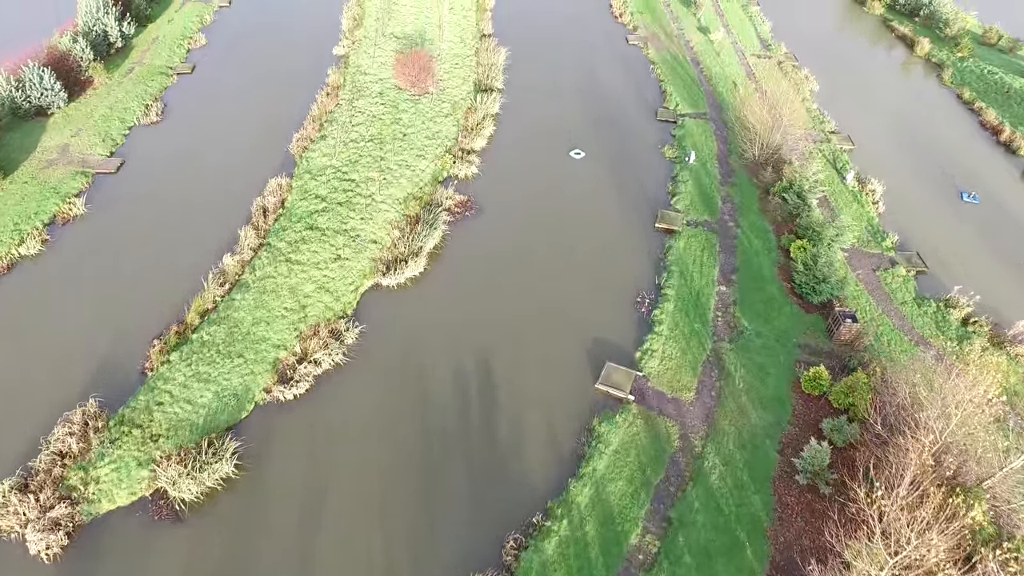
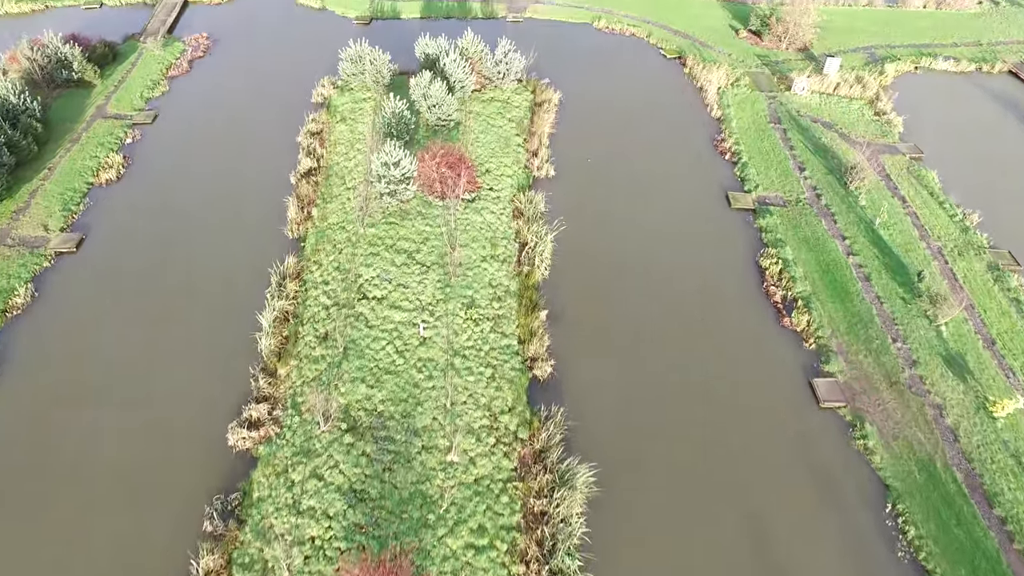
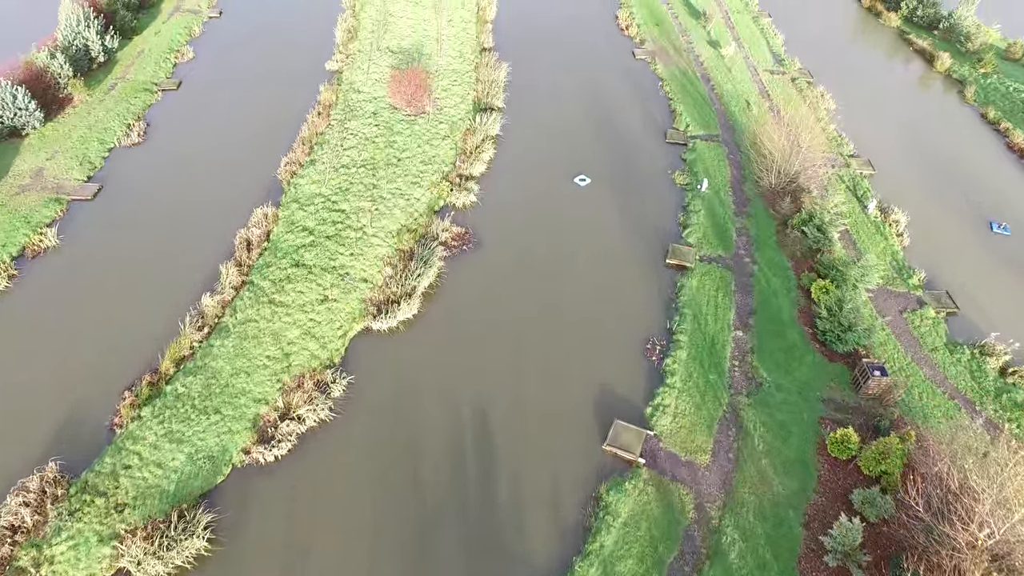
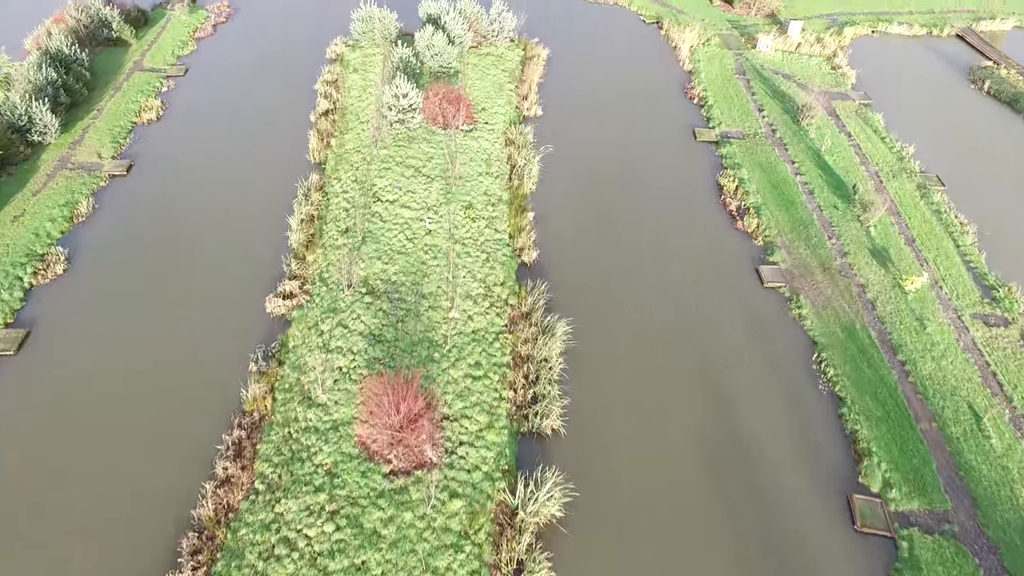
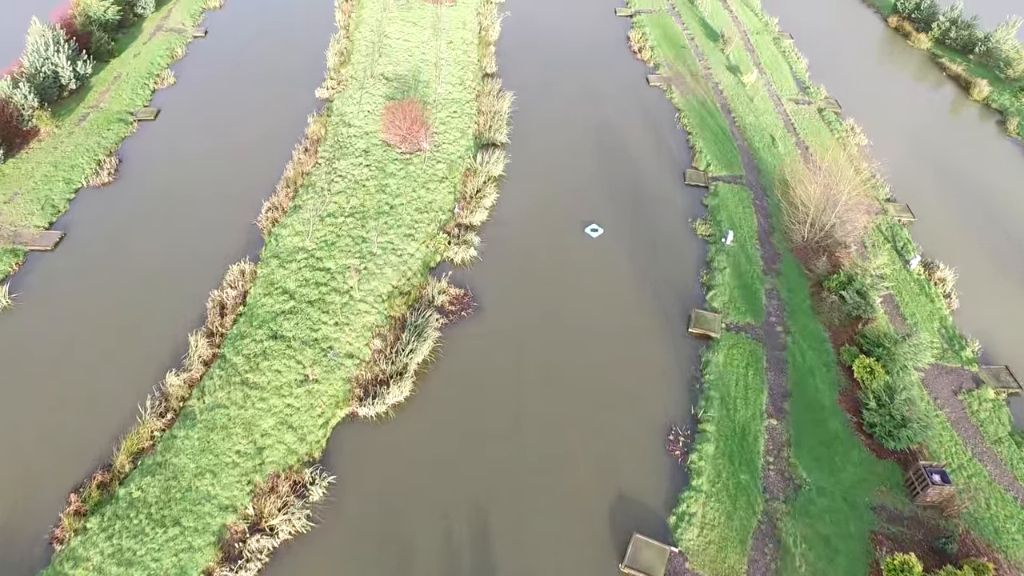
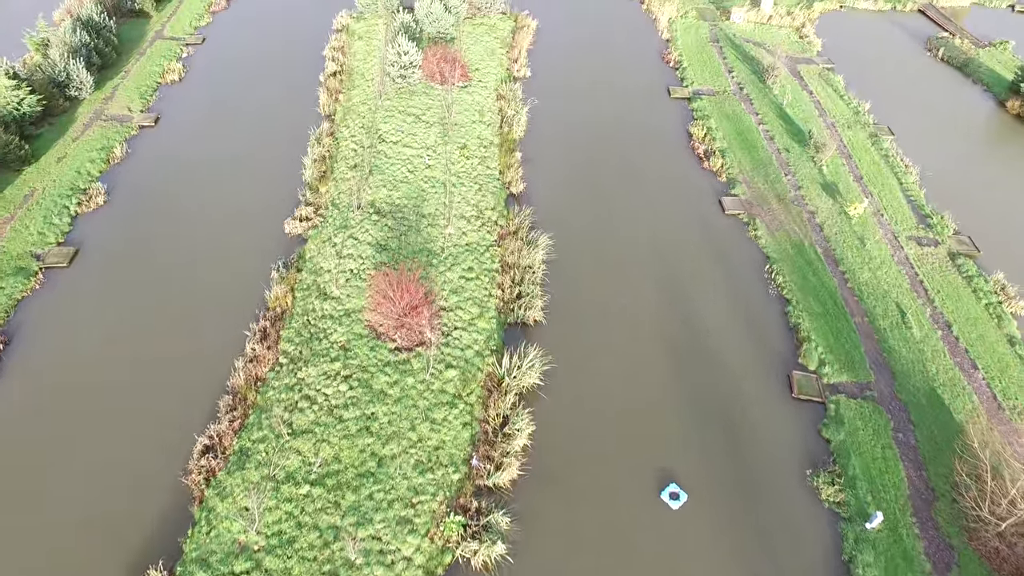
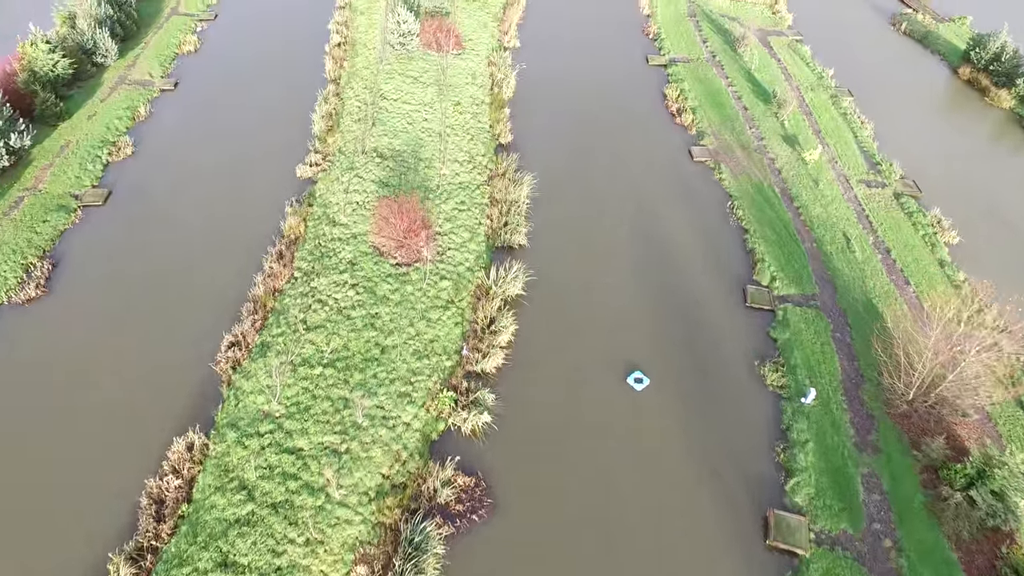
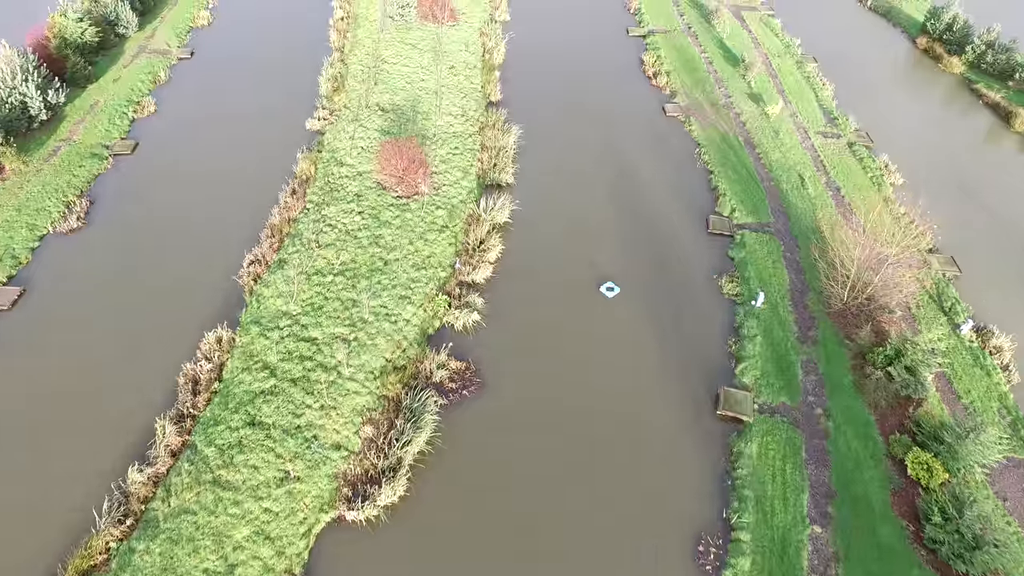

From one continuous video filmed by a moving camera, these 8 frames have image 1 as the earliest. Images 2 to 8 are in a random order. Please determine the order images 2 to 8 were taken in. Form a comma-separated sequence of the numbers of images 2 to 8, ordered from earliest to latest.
3, 5, 8, 7, 6, 4, 2
